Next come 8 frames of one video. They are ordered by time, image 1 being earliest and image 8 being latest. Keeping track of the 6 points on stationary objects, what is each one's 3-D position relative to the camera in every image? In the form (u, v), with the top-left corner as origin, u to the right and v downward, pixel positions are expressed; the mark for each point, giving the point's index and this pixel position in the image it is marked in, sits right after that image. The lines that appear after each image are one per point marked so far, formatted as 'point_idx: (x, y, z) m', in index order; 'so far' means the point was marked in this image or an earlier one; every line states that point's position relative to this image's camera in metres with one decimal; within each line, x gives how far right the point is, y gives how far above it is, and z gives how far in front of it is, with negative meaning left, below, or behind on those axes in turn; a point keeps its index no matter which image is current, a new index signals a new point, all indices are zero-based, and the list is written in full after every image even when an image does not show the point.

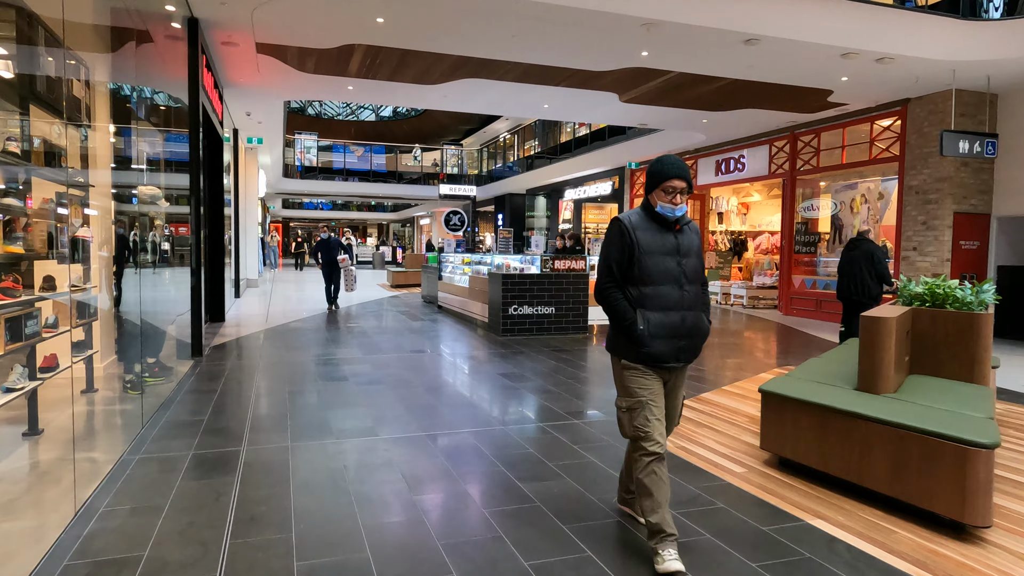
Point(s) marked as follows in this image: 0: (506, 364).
0: (0.0, -0.7, +6.6) m
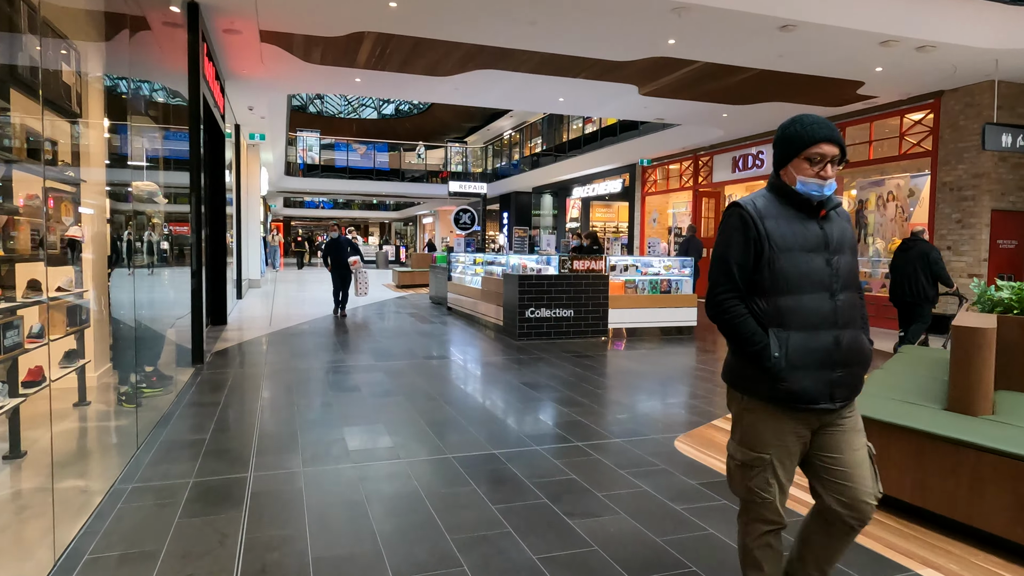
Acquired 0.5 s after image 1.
0: (+0.1, -0.7, +6.3) m
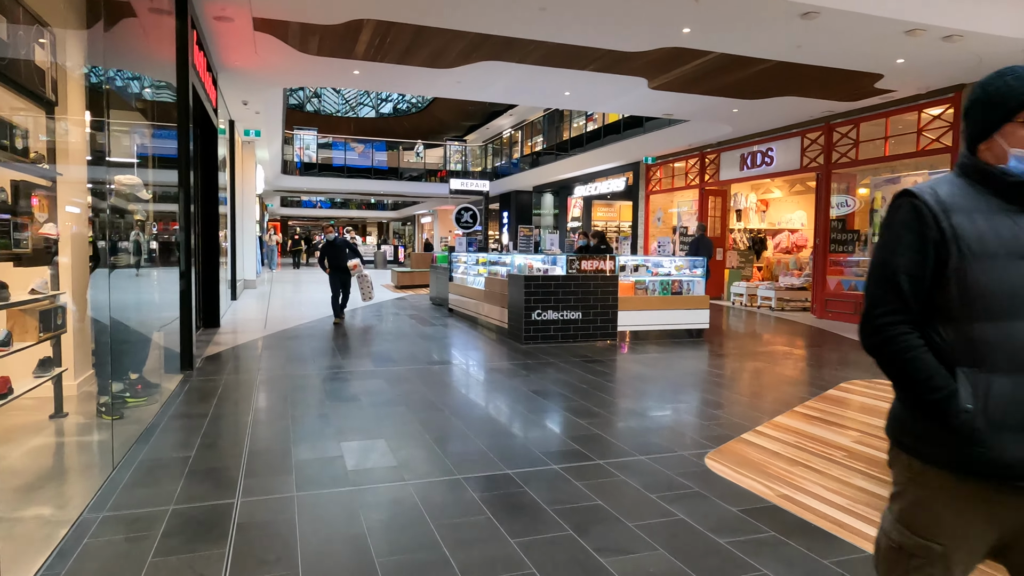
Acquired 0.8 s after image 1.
0: (+0.2, -0.8, +6.0) m
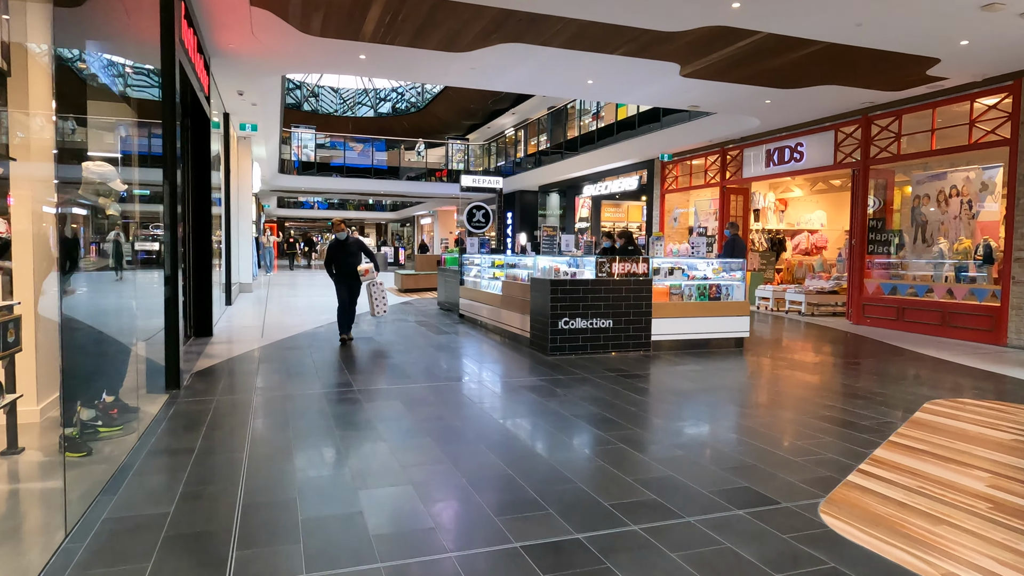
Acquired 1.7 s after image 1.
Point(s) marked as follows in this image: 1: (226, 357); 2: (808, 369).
0: (+0.4, -0.8, +5.3) m
1: (-2.6, -0.6, +6.1) m
2: (+2.9, -0.8, +6.5) m
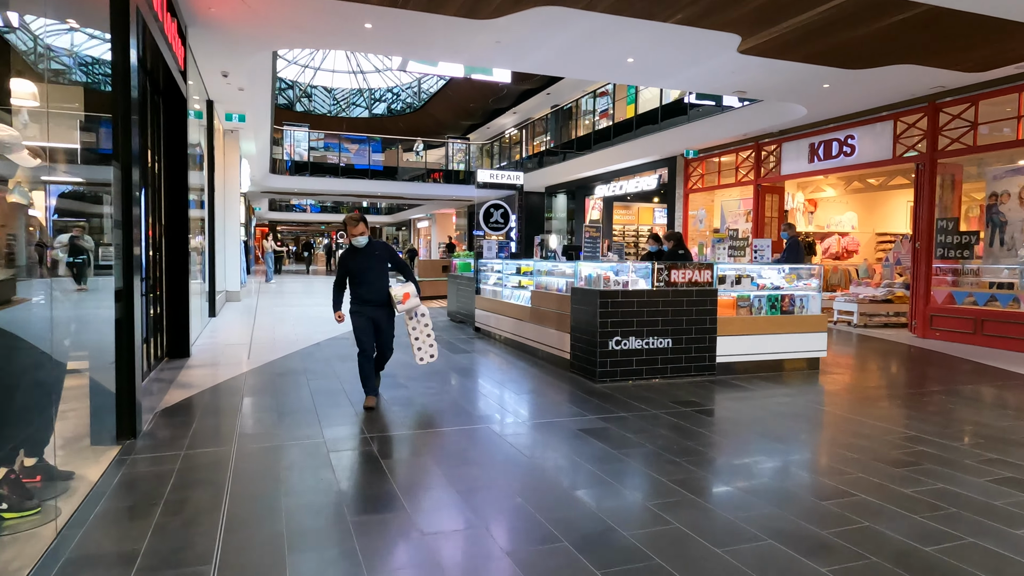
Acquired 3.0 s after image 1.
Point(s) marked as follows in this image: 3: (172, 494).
0: (+0.7, -0.9, +4.2) m
1: (-2.3, -0.7, +5.0) m
2: (+3.2, -0.9, +5.5) m
3: (-1.5, -0.9, +2.8) m
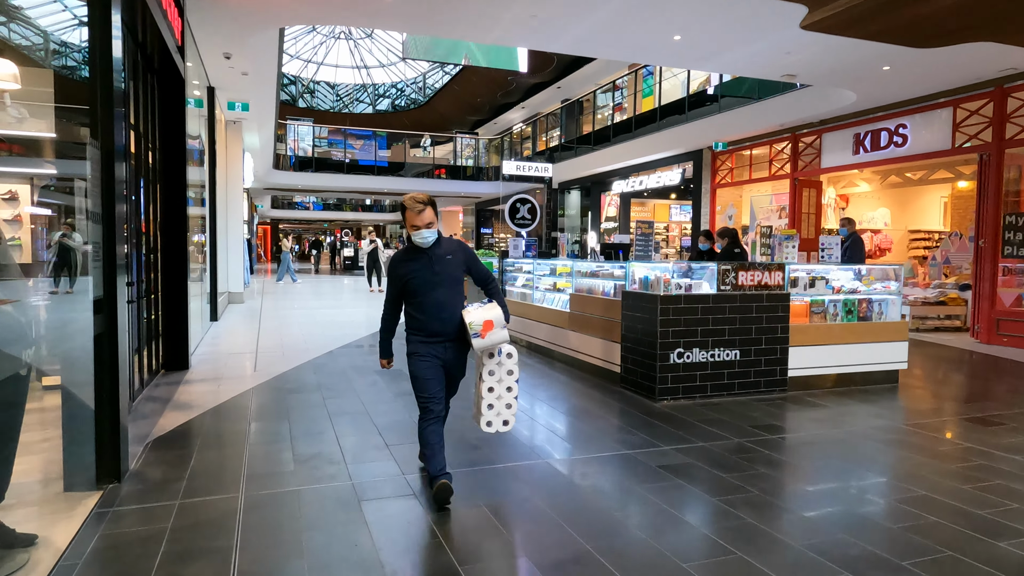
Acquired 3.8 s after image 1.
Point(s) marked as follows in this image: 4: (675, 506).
0: (+1.1, -0.9, +3.6) m
1: (-2.0, -0.8, +4.4) m
2: (+3.5, -0.9, +4.8) m
3: (-1.2, -0.9, +2.2) m
4: (+0.7, -0.9, +2.8) m
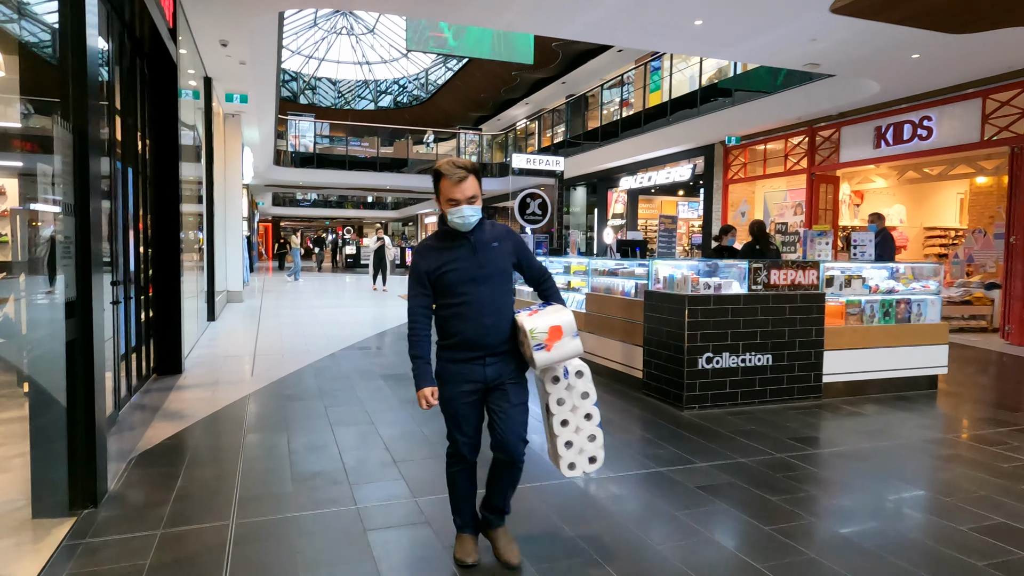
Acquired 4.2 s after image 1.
0: (+1.2, -0.9, +3.2) m
1: (-1.9, -0.8, +4.1) m
2: (+3.6, -0.9, +4.5) m
3: (-1.1, -0.9, +1.9) m
4: (+0.8, -1.0, +2.5) m
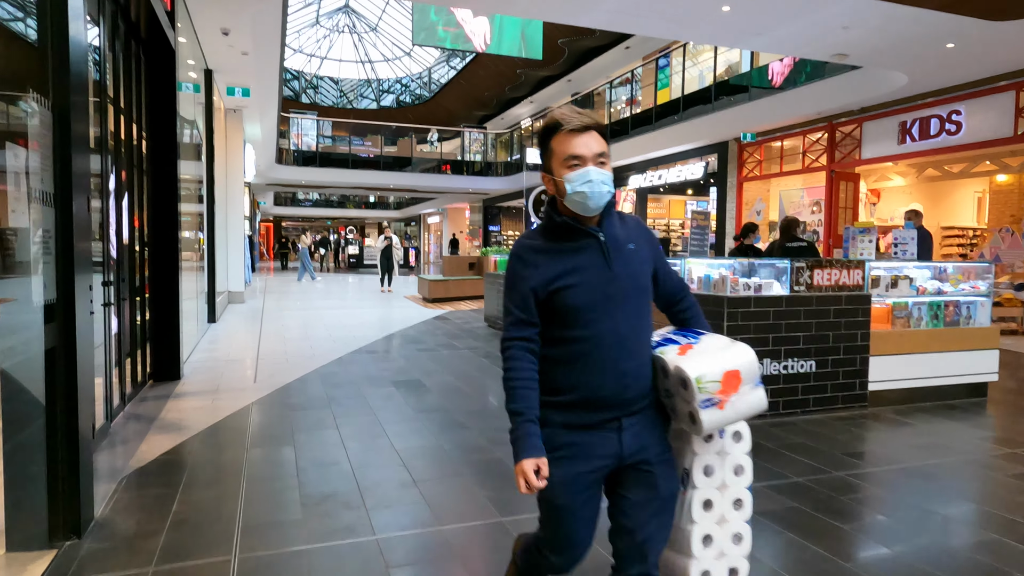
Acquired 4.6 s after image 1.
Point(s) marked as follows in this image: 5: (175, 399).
0: (+1.3, -0.9, +2.9) m
1: (-1.8, -0.8, +3.8) m
2: (+3.8, -0.9, +4.2) m
3: (-0.9, -0.9, +1.6) m
4: (+0.9, -1.0, +2.2) m
5: (-2.2, -0.7, +4.3) m
